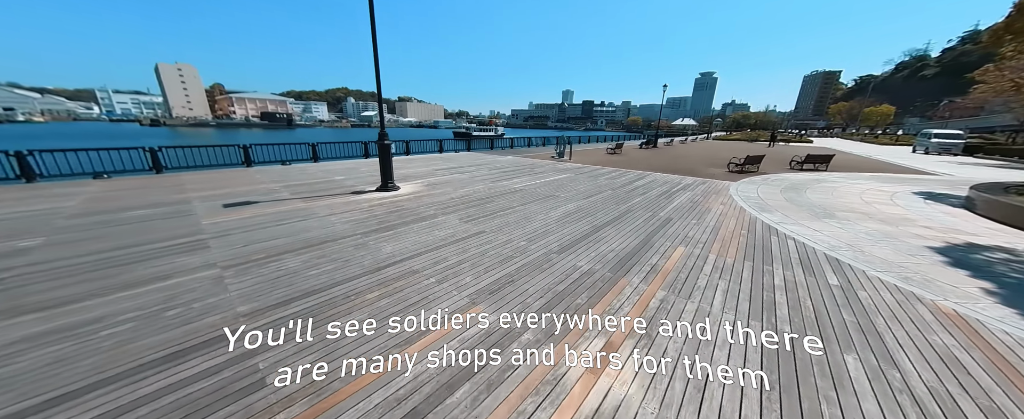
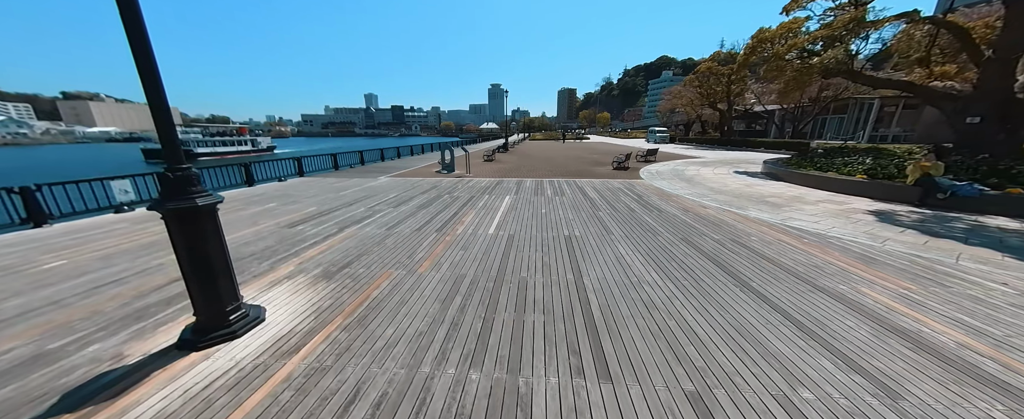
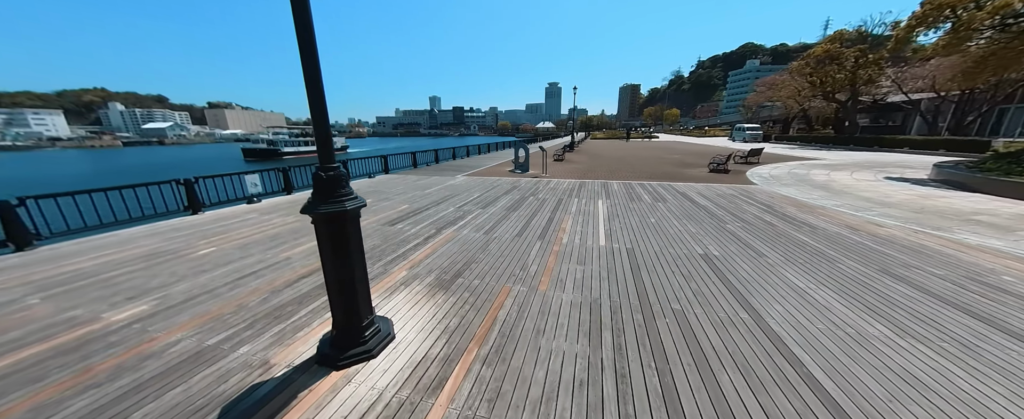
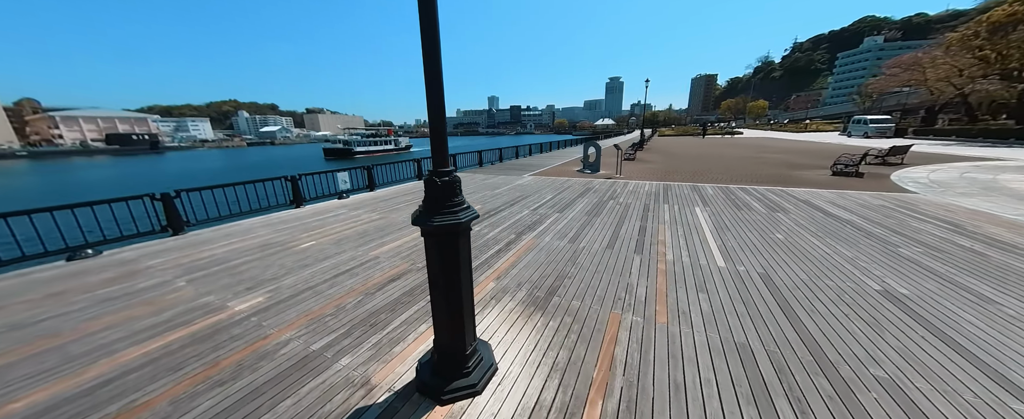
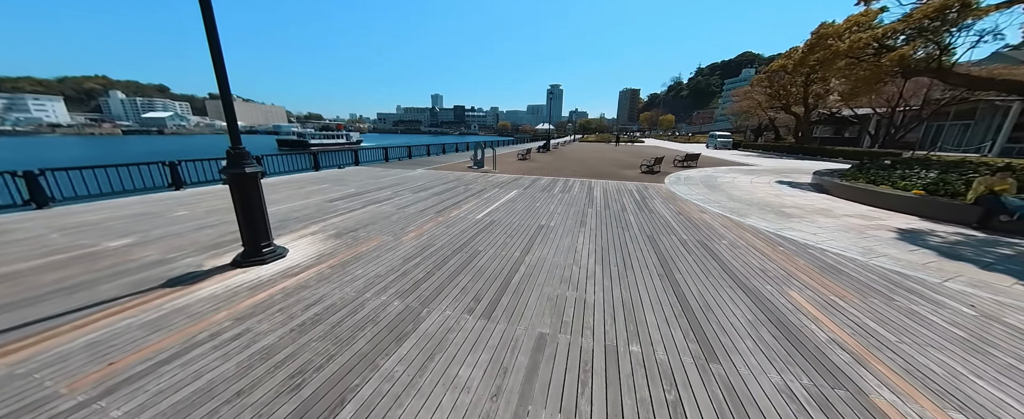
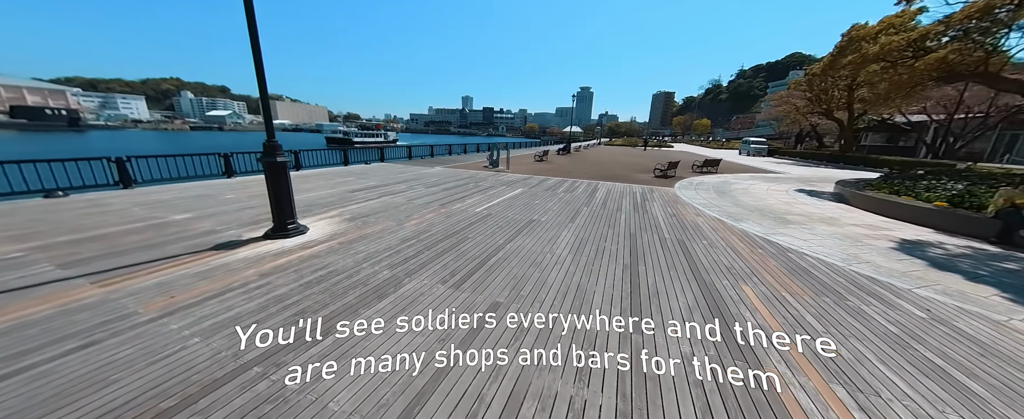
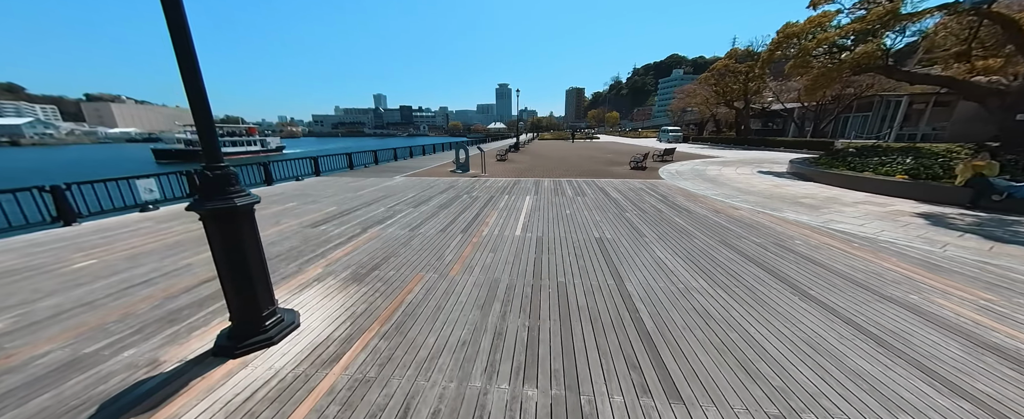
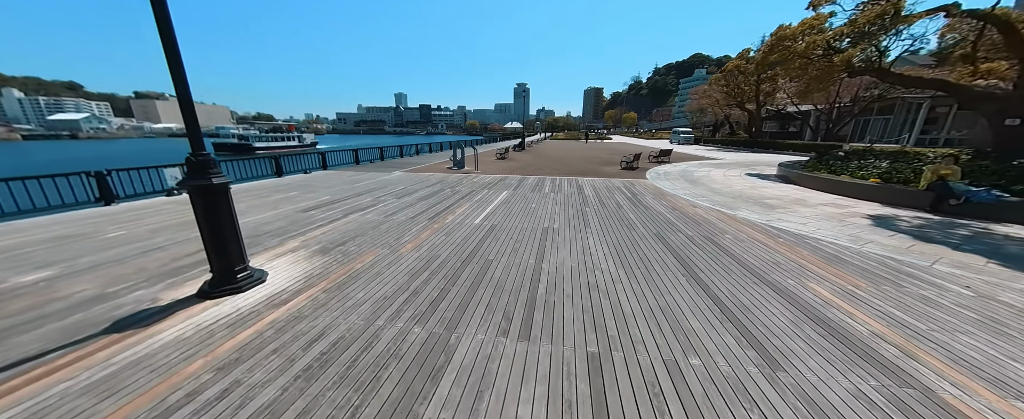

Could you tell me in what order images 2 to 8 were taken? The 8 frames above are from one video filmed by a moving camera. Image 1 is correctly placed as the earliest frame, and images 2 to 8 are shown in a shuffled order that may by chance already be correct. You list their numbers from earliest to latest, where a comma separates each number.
6, 5, 8, 2, 7, 3, 4
